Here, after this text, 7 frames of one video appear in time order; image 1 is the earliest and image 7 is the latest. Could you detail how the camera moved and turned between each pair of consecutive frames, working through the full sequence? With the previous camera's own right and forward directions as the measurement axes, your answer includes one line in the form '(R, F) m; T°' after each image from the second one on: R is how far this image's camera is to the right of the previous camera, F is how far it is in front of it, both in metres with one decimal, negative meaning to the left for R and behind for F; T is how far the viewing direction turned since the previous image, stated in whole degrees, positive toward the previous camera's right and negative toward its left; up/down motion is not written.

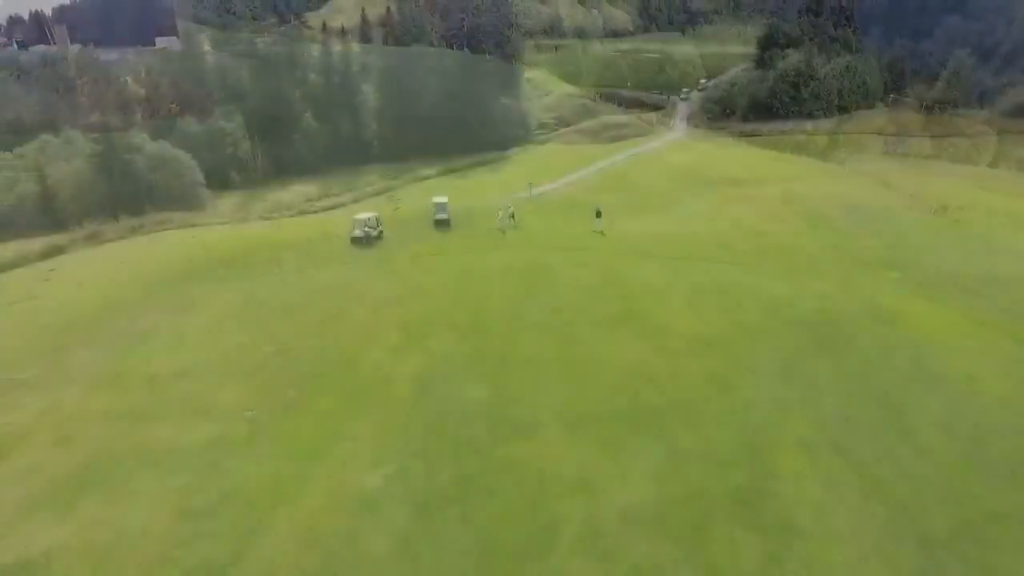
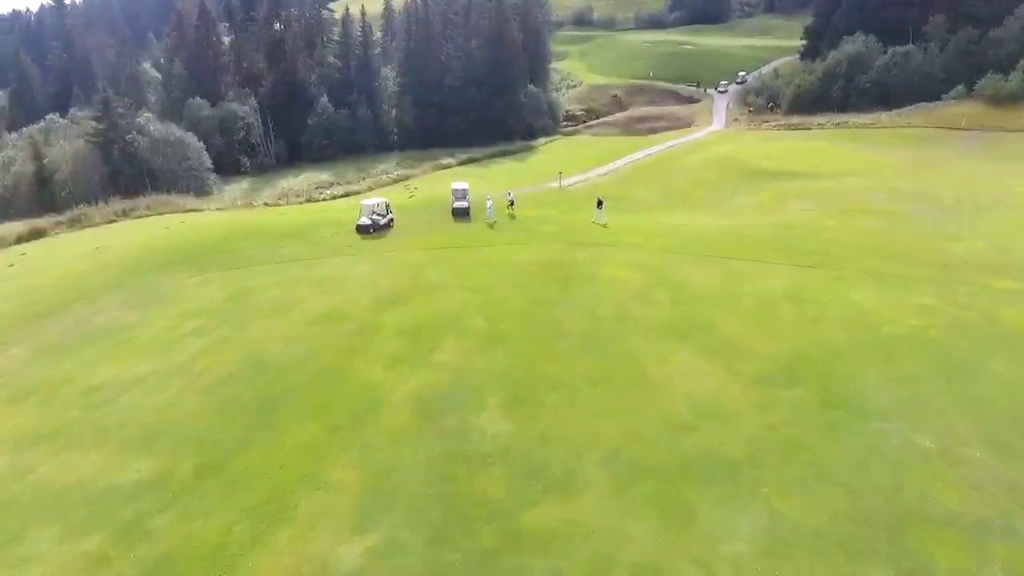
(-0.6, +6.4) m; -2°
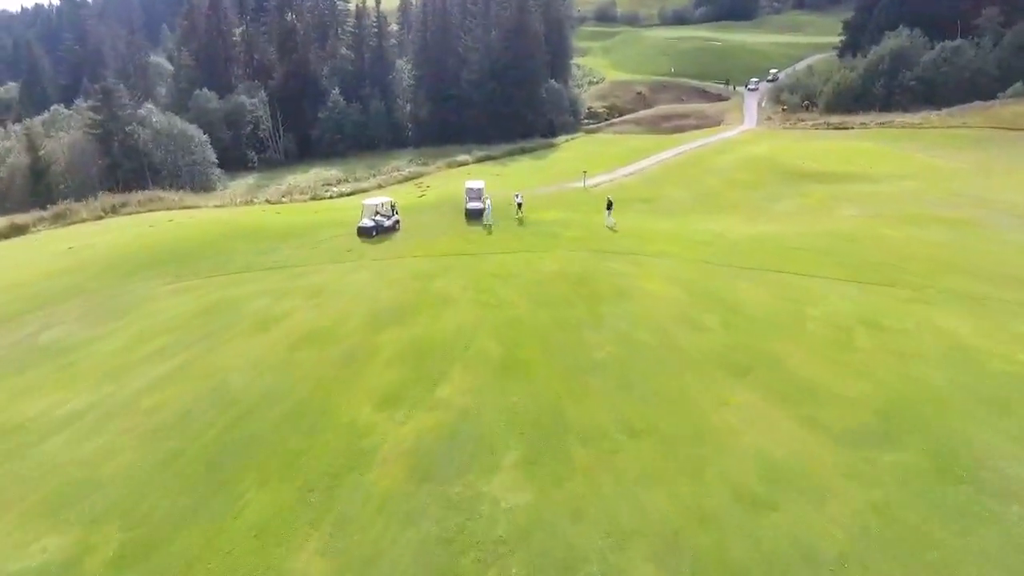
(-0.3, +4.8) m; -1°
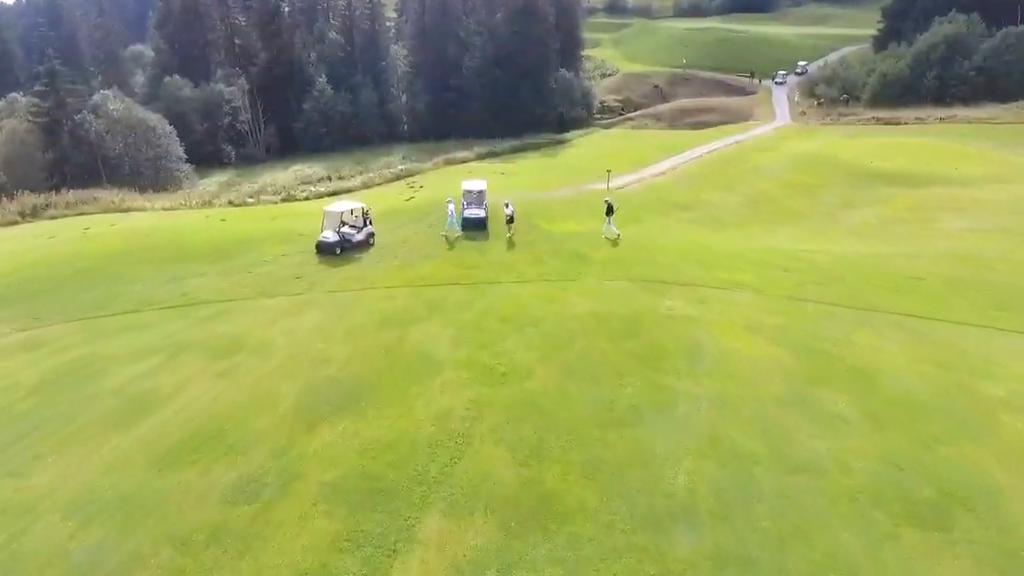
(-0.4, +9.6) m; 0°
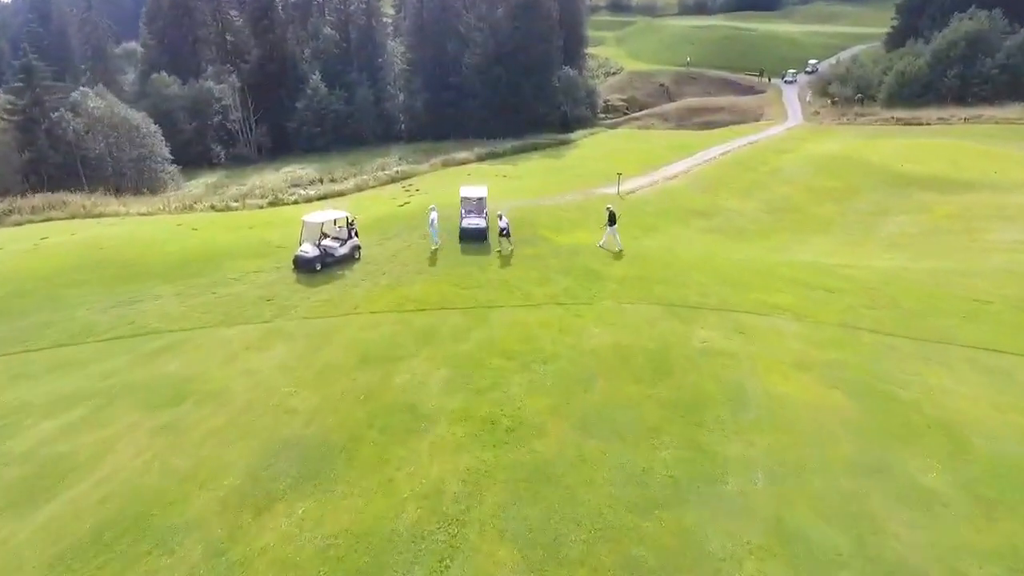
(-0.2, +3.4) m; 0°
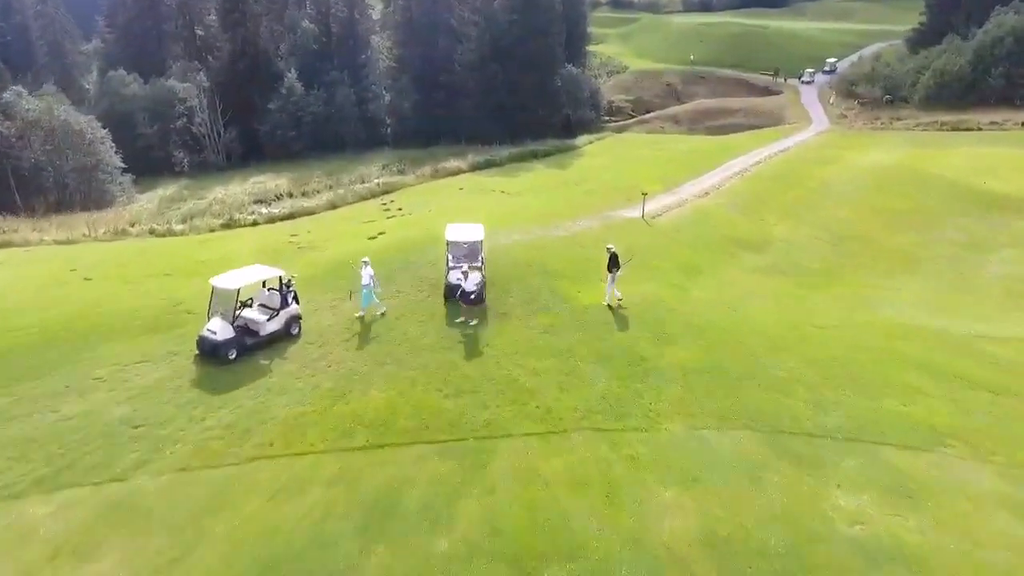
(-0.4, +7.9) m; 0°
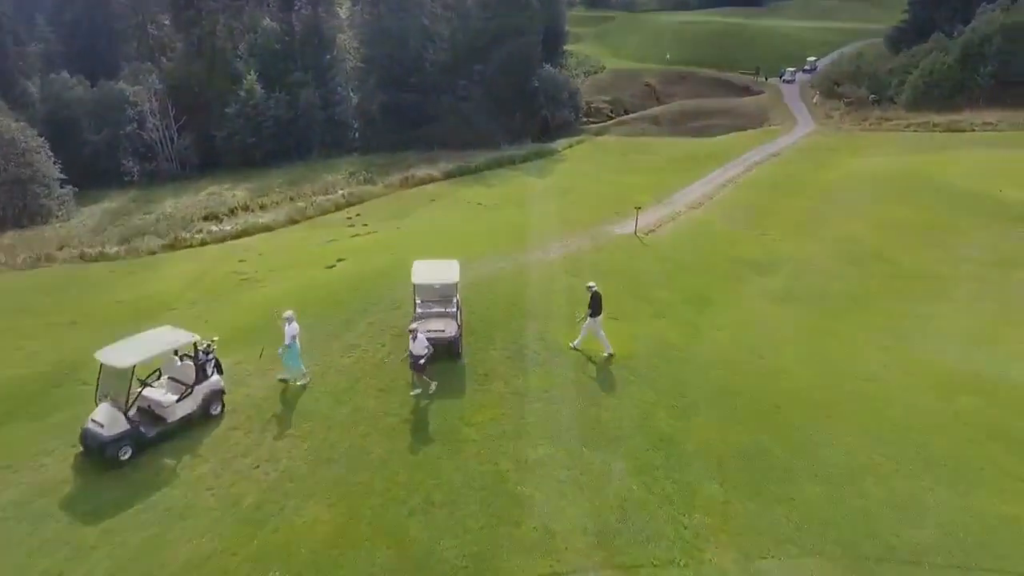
(-0.1, +3.8) m; +2°
